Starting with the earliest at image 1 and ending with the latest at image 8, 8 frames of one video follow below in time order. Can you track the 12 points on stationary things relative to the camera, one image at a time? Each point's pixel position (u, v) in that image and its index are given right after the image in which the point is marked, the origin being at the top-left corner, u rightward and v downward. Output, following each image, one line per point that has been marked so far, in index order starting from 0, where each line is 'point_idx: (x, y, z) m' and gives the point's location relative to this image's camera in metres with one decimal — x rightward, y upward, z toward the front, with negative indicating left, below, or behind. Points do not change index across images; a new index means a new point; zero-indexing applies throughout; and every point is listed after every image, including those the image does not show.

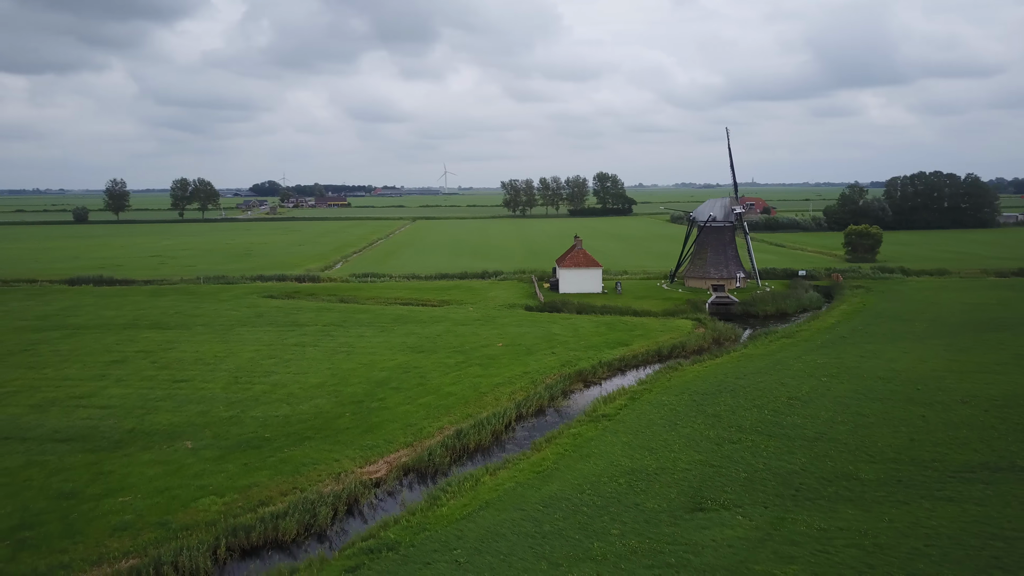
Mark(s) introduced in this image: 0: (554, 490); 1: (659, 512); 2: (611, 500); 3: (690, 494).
0: (+0.8, -4.3, +17.4) m
1: (+2.9, -4.4, +16.3) m
2: (+2.0, -4.3, +16.9) m
3: (+3.7, -4.3, +17.2) m
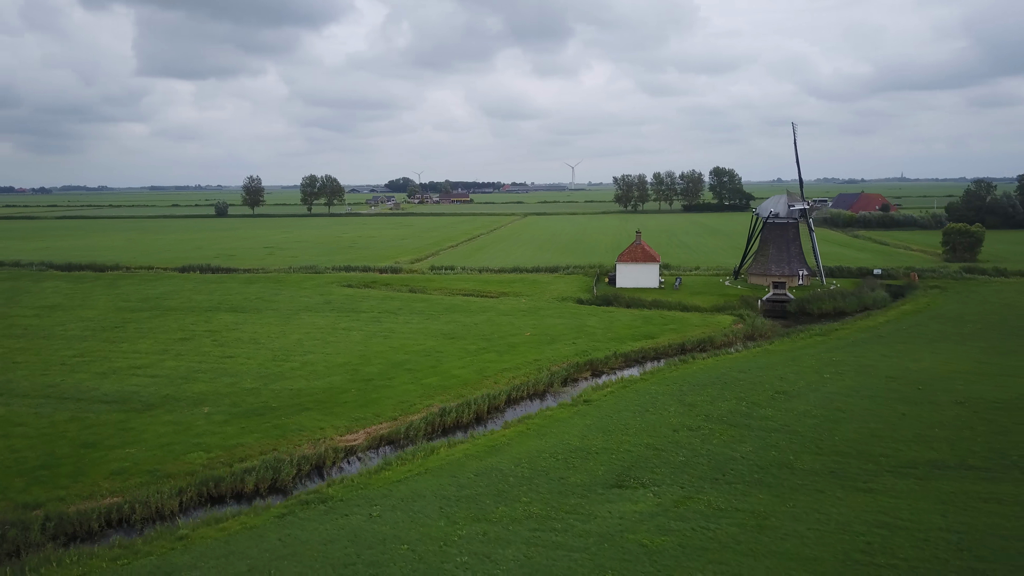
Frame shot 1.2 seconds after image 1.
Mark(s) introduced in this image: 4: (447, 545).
0: (-0.5, -4.0, +19.0) m
1: (+1.4, -4.2, +17.6) m
2: (+0.6, -4.1, +18.3) m
3: (+2.3, -4.1, +18.3) m
4: (-1.2, -4.6, +14.7) m
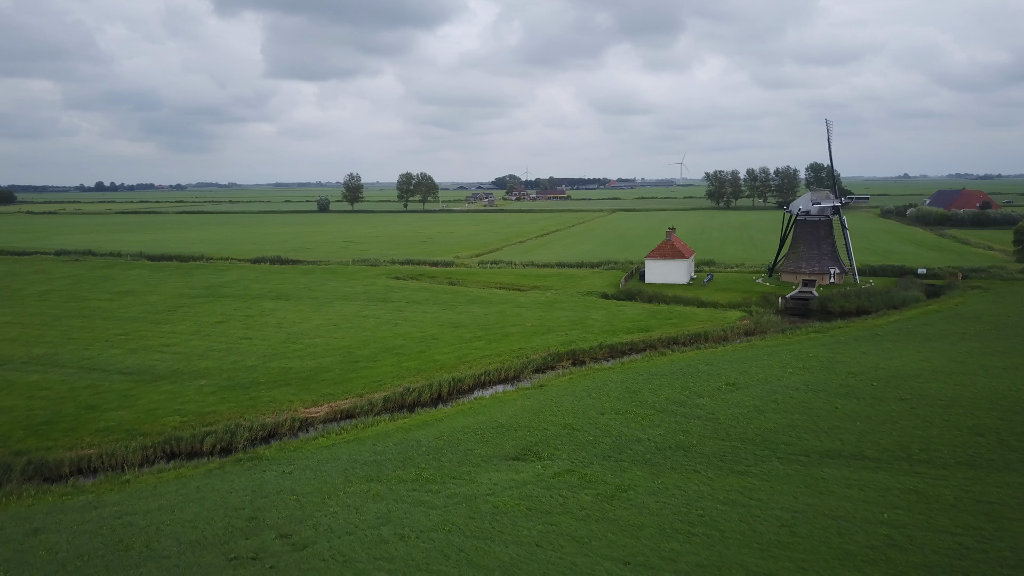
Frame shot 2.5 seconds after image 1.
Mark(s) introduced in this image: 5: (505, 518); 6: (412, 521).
0: (-2.4, -3.7, +21.0) m
1: (-0.8, -4.0, +19.4) m
2: (-1.5, -3.8, +20.2) m
3: (+0.2, -3.9, +20.0) m
4: (-3.7, -4.3, +16.8) m
5: (-0.1, -4.4, +15.6) m
6: (-1.9, -4.4, +15.5) m
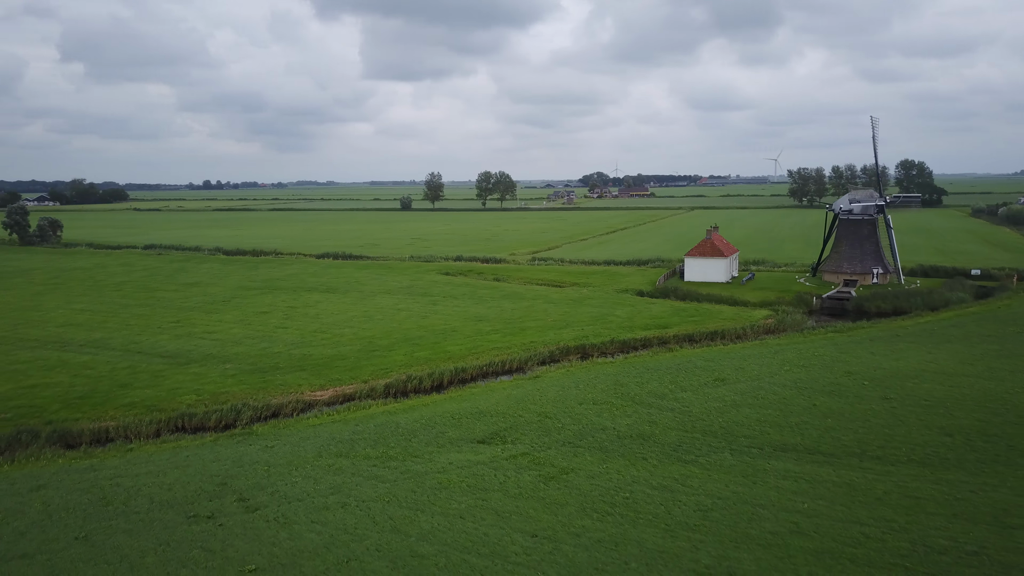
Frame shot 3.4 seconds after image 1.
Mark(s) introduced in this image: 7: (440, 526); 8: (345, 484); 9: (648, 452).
0: (-3.1, -3.5, +22.6) m
1: (-1.7, -3.8, +20.7) m
2: (-2.2, -3.7, +21.6) m
3: (-0.6, -3.7, +21.3) m
4: (-4.8, -4.1, +18.5) m
5: (-1.4, -4.2, +16.9) m
6: (-3.2, -4.2, +17.0) m
7: (-1.4, -4.4, +15.3) m
8: (-3.5, -4.2, +17.5) m
9: (+3.2, -3.9, +19.6) m
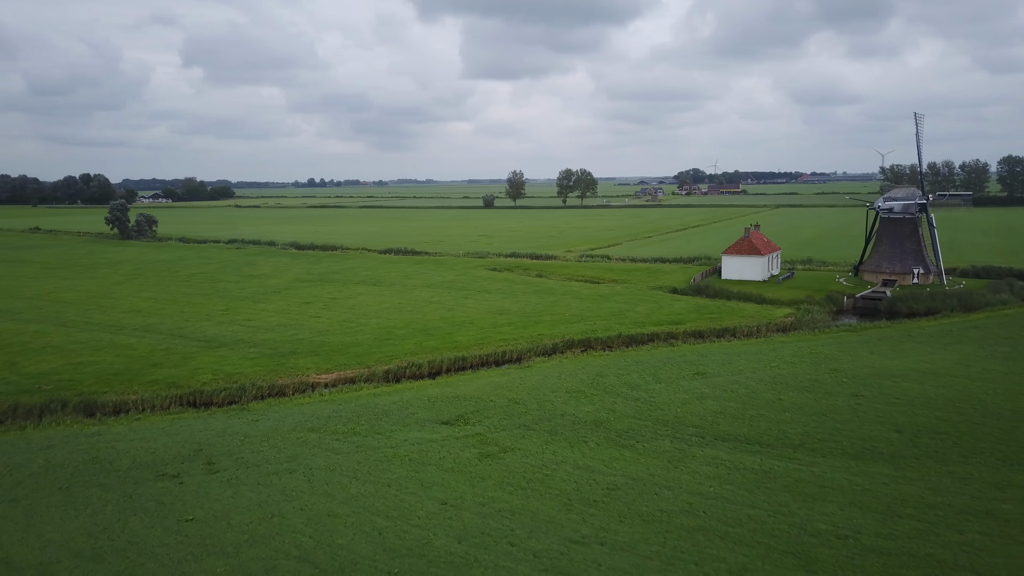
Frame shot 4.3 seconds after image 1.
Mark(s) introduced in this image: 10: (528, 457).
0: (-3.9, -3.3, +24.4) m
1: (-2.7, -3.6, +22.4) m
2: (-3.1, -3.4, +23.4) m
3: (-1.5, -3.5, +22.8) m
4: (-6.1, -3.8, +20.6) m
5: (-2.9, -4.0, +18.6) m
6: (-4.6, -4.0, +18.9) m
7: (-3.0, -4.2, +17.0) m
8: (-4.9, -3.9, +19.4) m
9: (+2.0, -3.7, +20.7) m
10: (+0.4, -3.9, +19.1) m
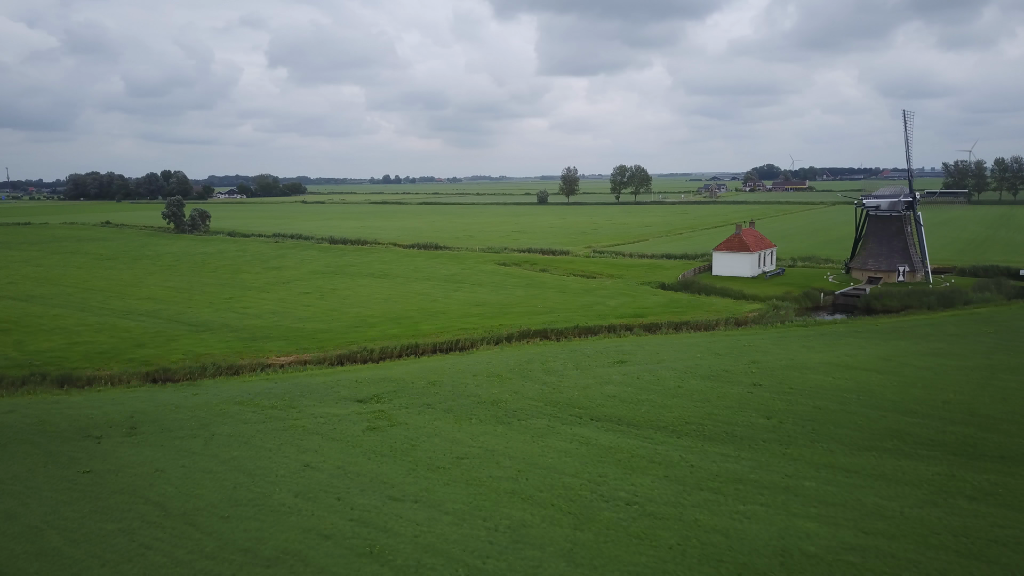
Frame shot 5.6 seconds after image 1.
0: (-6.4, -2.9, +26.8) m
1: (-5.4, -3.2, +24.7) m
2: (-5.7, -3.1, +25.7) m
3: (-4.2, -3.2, +24.9) m
4: (-8.9, -3.4, +23.2) m
5: (-5.9, -3.7, +20.9) m
6: (-7.6, -3.6, +21.4) m
7: (-6.2, -3.9, +19.3) m
8: (-7.9, -3.6, +21.9) m
9: (-0.8, -3.5, +22.5) m
10: (-2.6, -3.6, +21.1) m
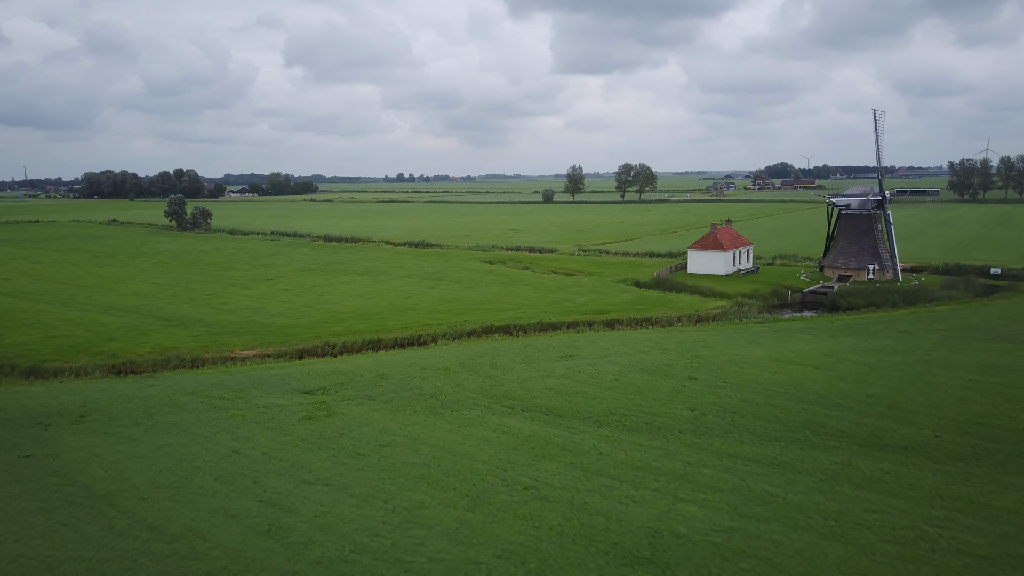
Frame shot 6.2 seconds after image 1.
0: (-8.1, -2.8, +27.7) m
1: (-7.1, -3.1, +25.6) m
2: (-7.5, -2.9, +26.6) m
3: (-5.9, -3.1, +25.8) m
4: (-10.7, -3.3, +24.2) m
5: (-7.8, -3.5, +21.8) m
6: (-9.5, -3.5, +22.3) m
7: (-8.1, -3.7, +20.2) m
8: (-9.7, -3.4, +22.8) m
9: (-2.6, -3.3, +23.3) m
10: (-4.5, -3.5, +22.0) m
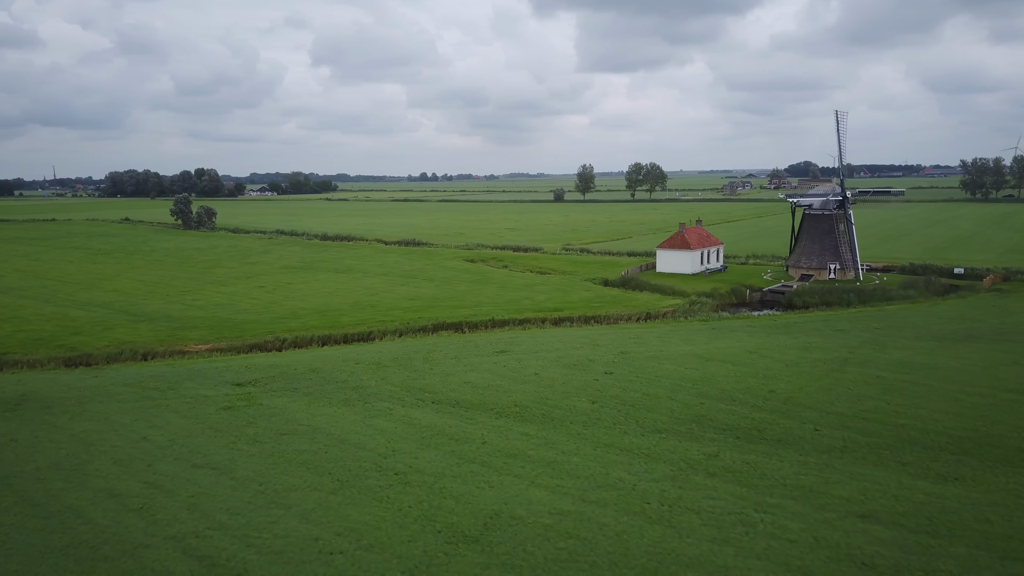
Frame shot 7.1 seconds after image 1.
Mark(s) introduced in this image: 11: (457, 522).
0: (-10.5, -2.7, +28.9) m
1: (-9.6, -3.0, +26.8) m
2: (-9.9, -2.8, +27.8) m
3: (-8.4, -2.9, +27.0) m
4: (-13.3, -3.2, +25.5) m
5: (-10.4, -3.4, +23.1) m
6: (-12.1, -3.4, +23.6) m
7: (-10.7, -3.6, +21.5) m
8: (-12.3, -3.3, +24.1) m
9: (-5.2, -3.2, +24.4) m
10: (-7.1, -3.4, +23.1) m
11: (-1.0, -4.3, +15.0) m
